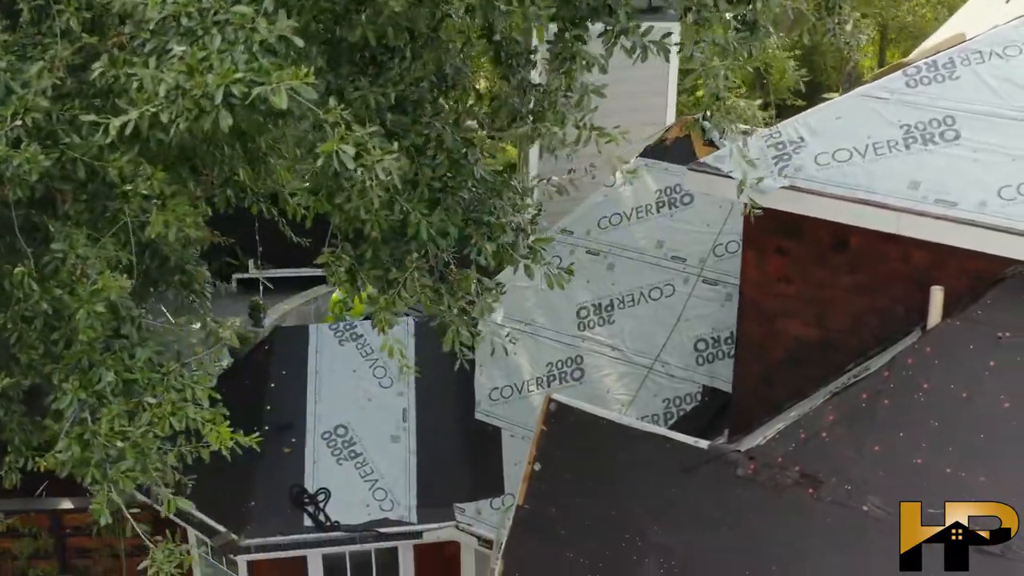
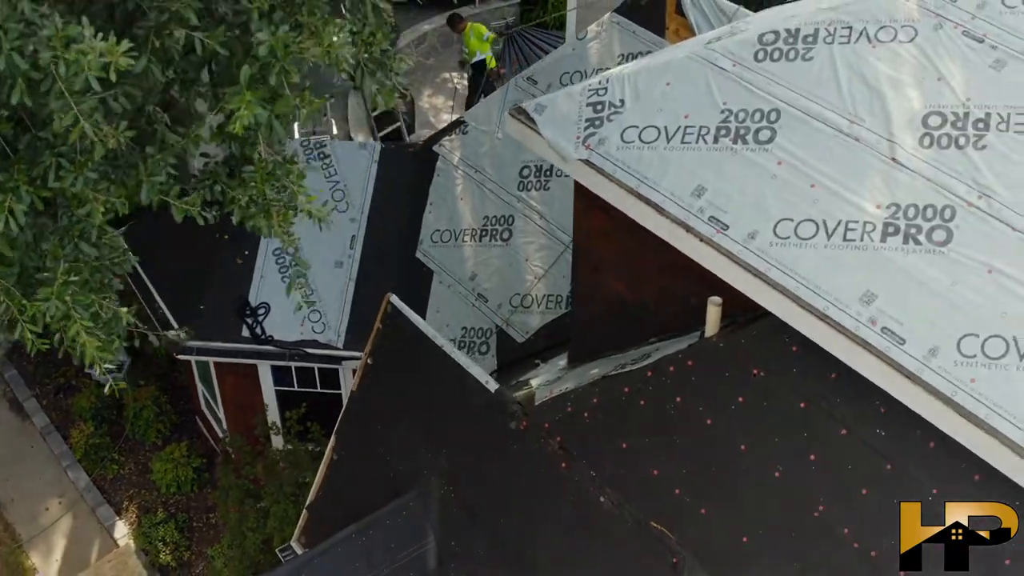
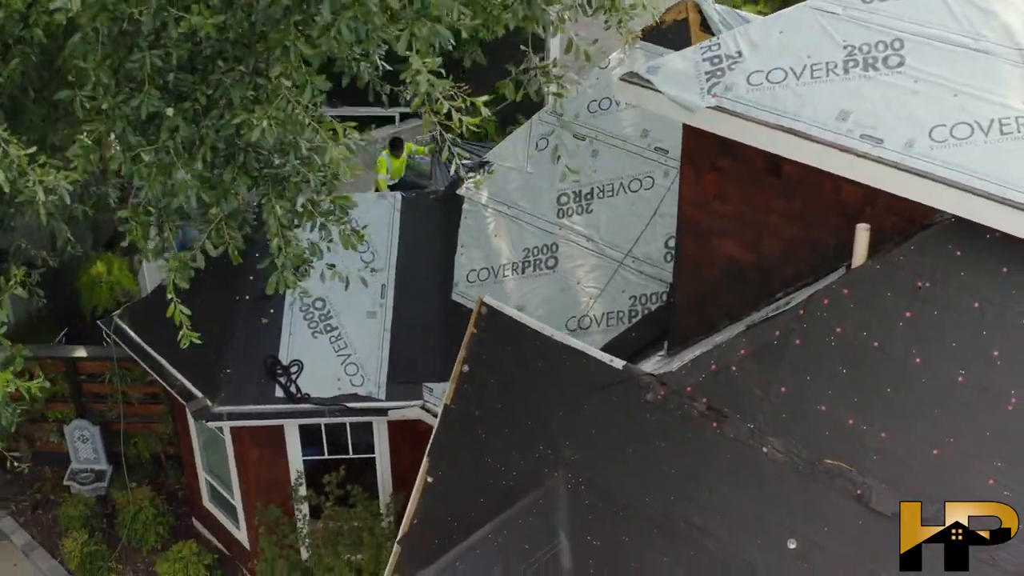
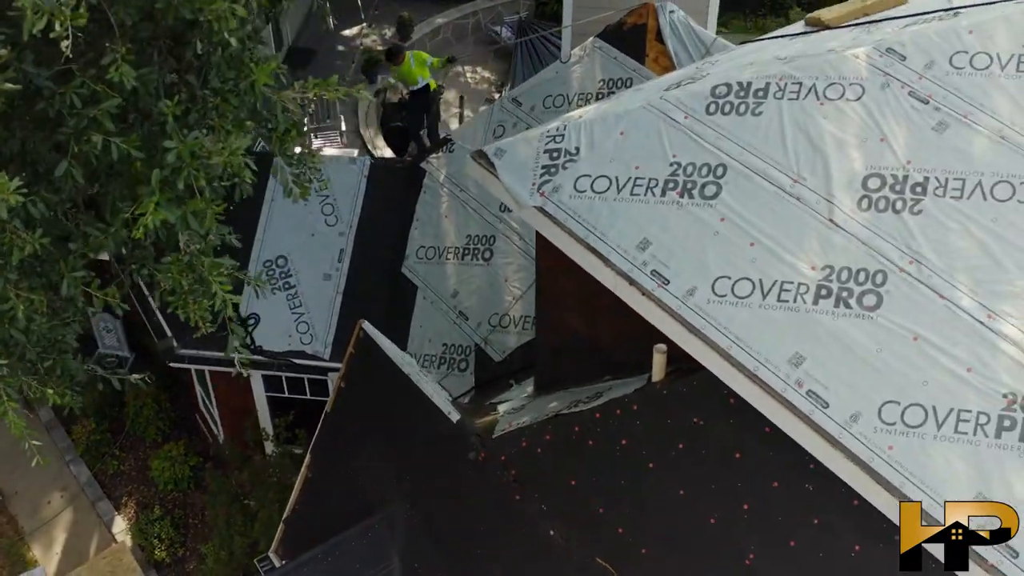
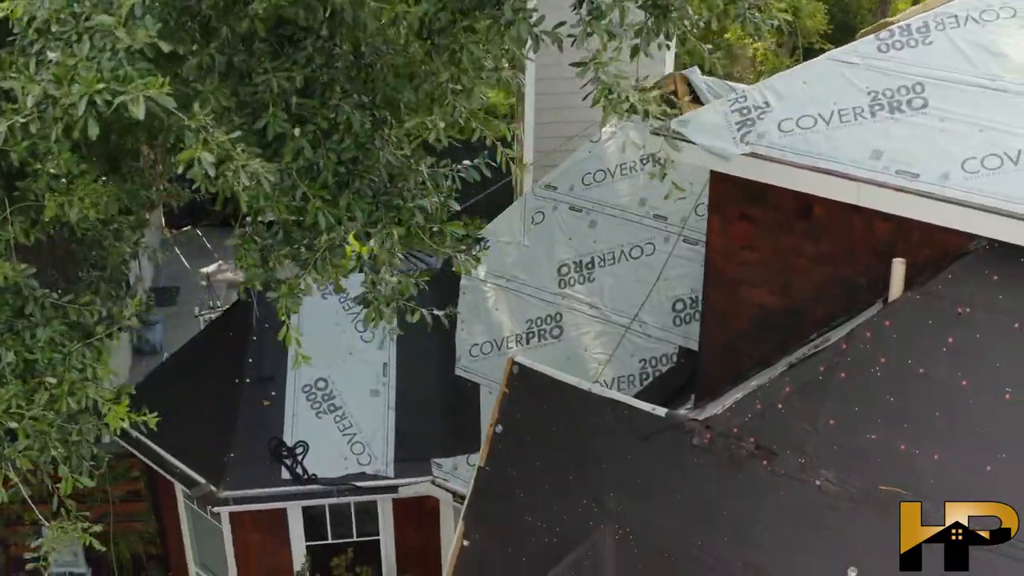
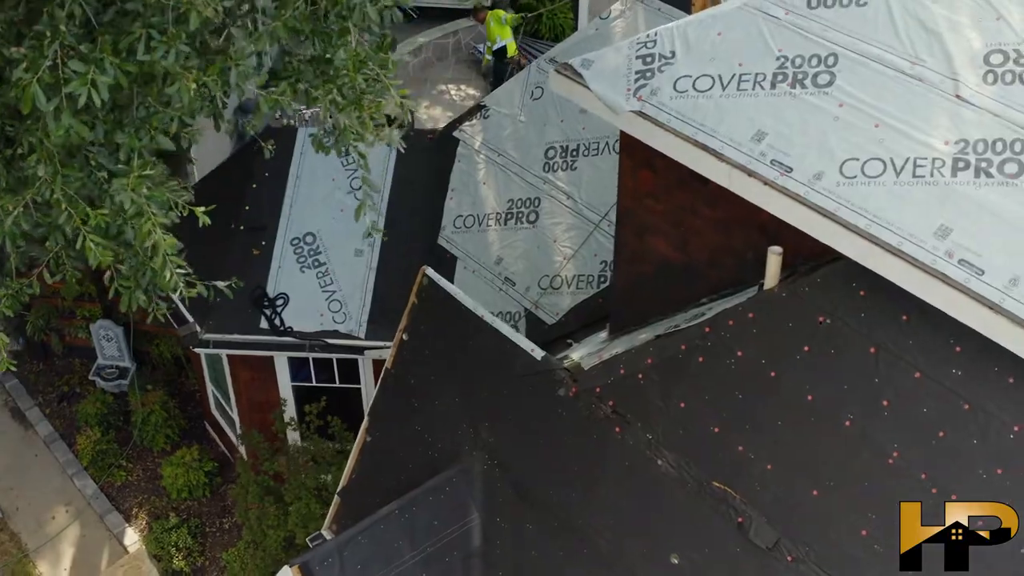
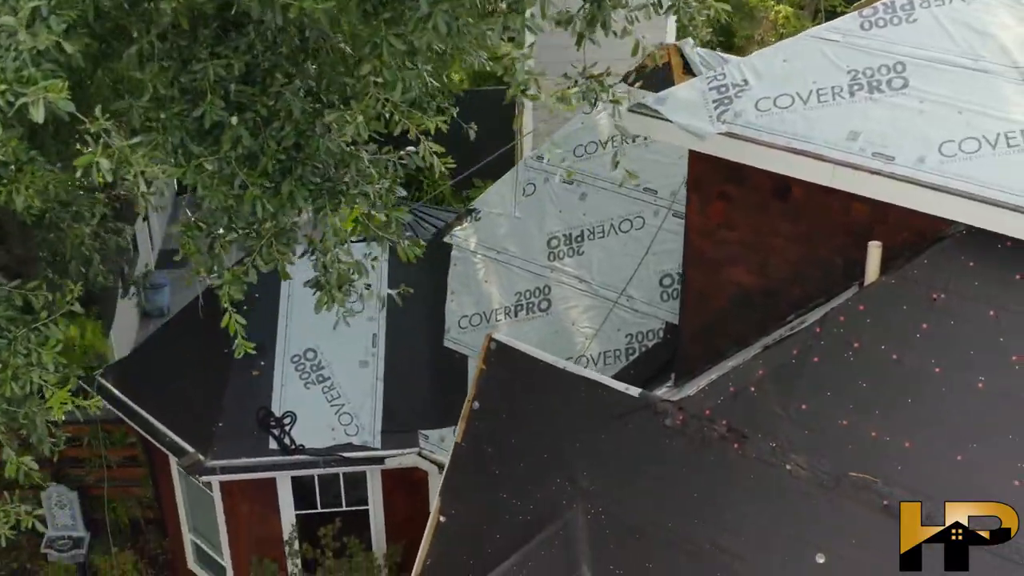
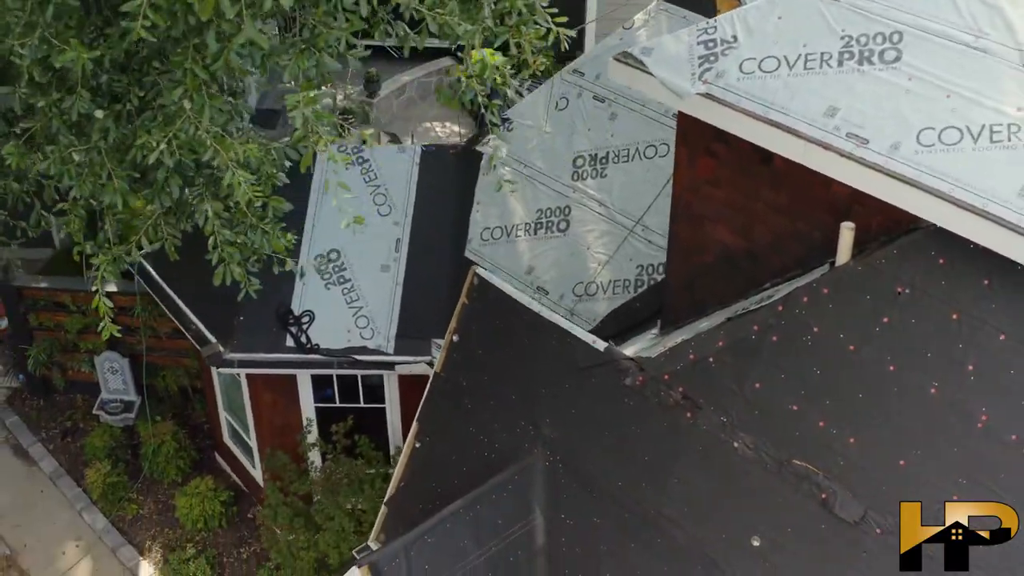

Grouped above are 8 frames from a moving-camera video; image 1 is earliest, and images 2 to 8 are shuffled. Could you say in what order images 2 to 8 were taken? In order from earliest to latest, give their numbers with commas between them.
5, 7, 3, 8, 6, 2, 4
